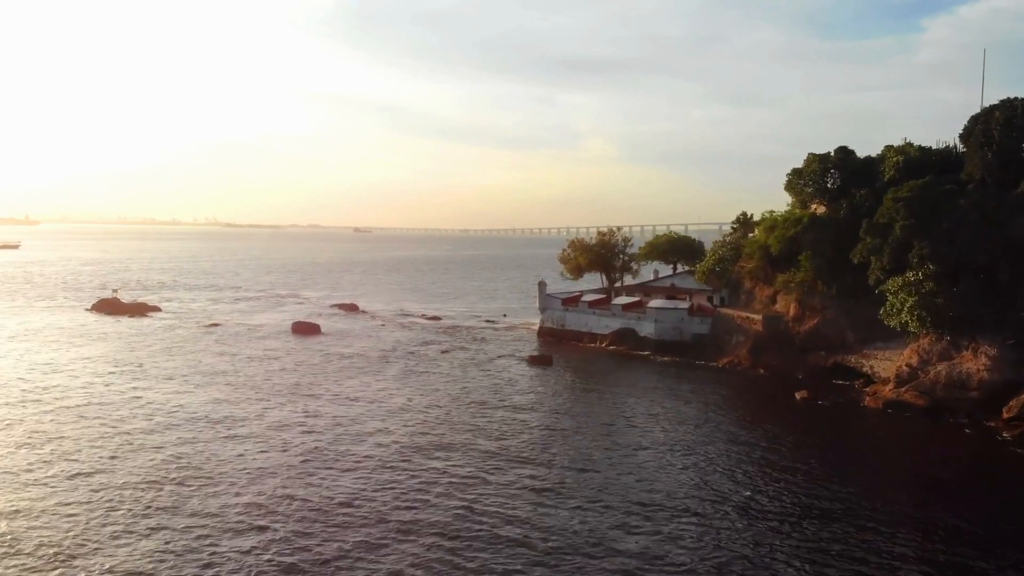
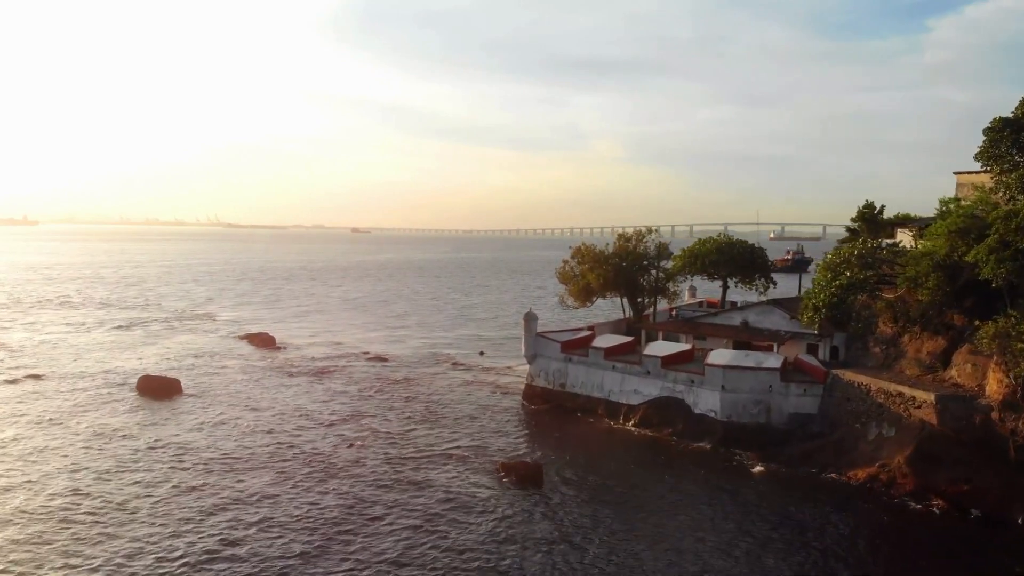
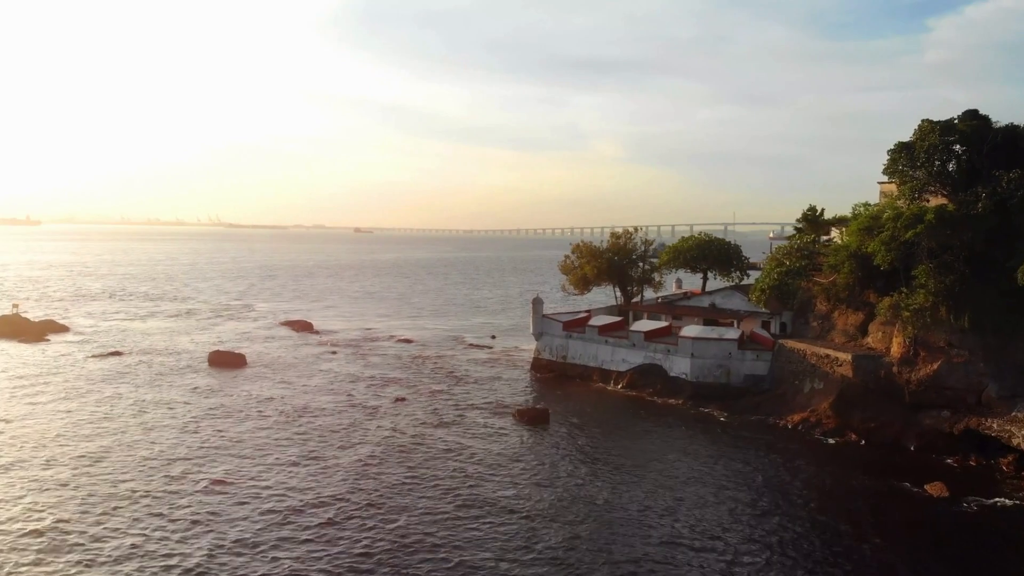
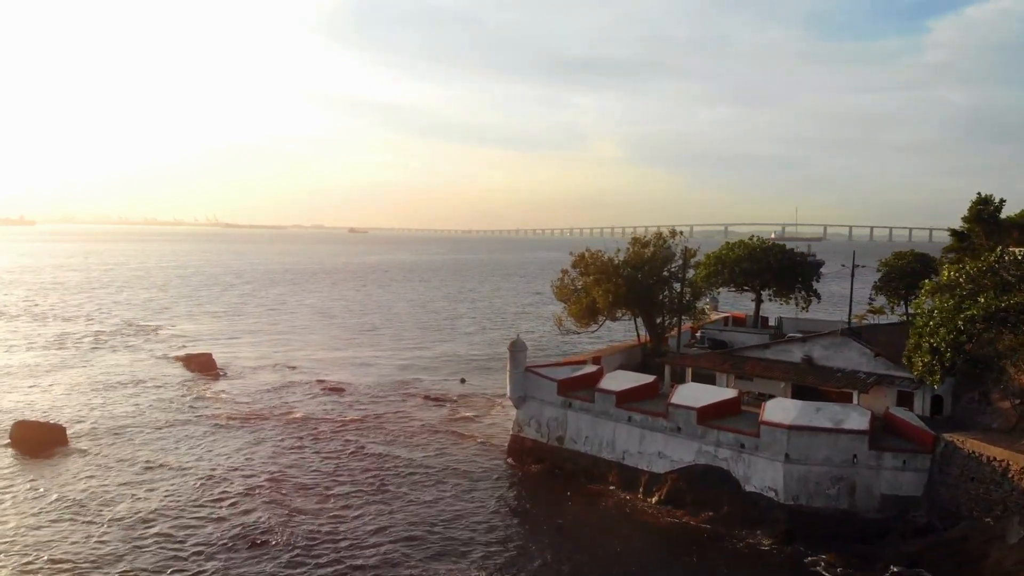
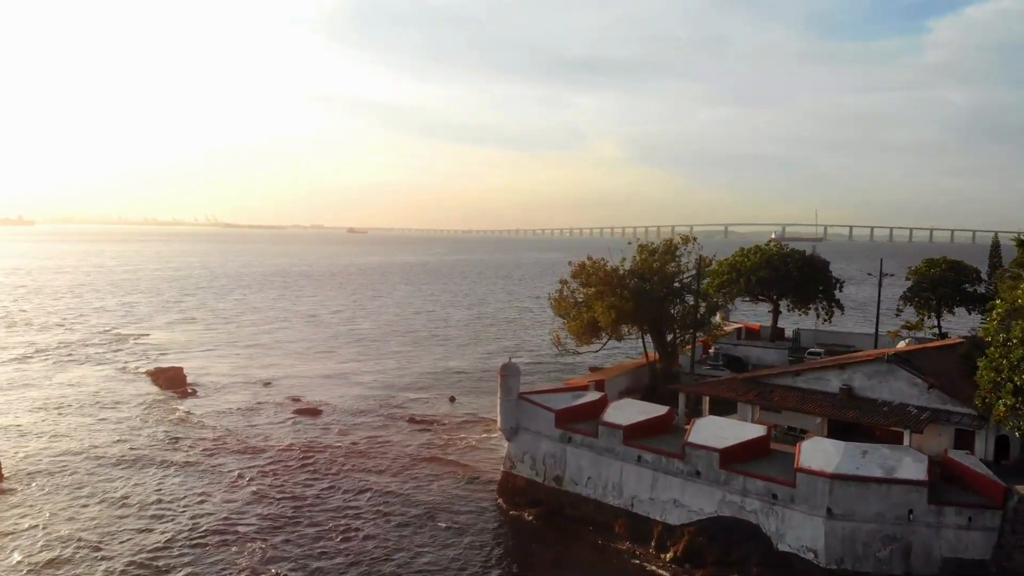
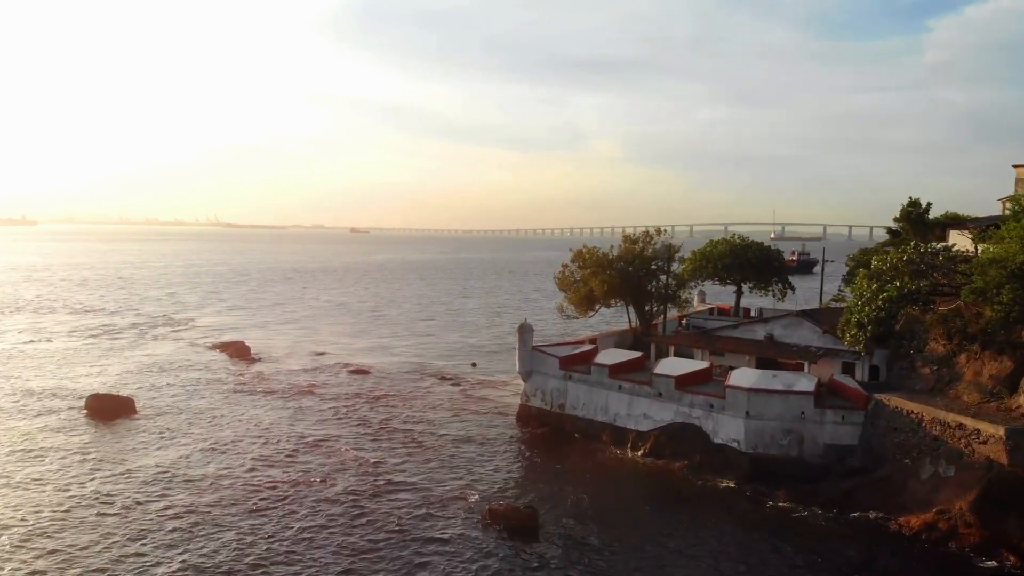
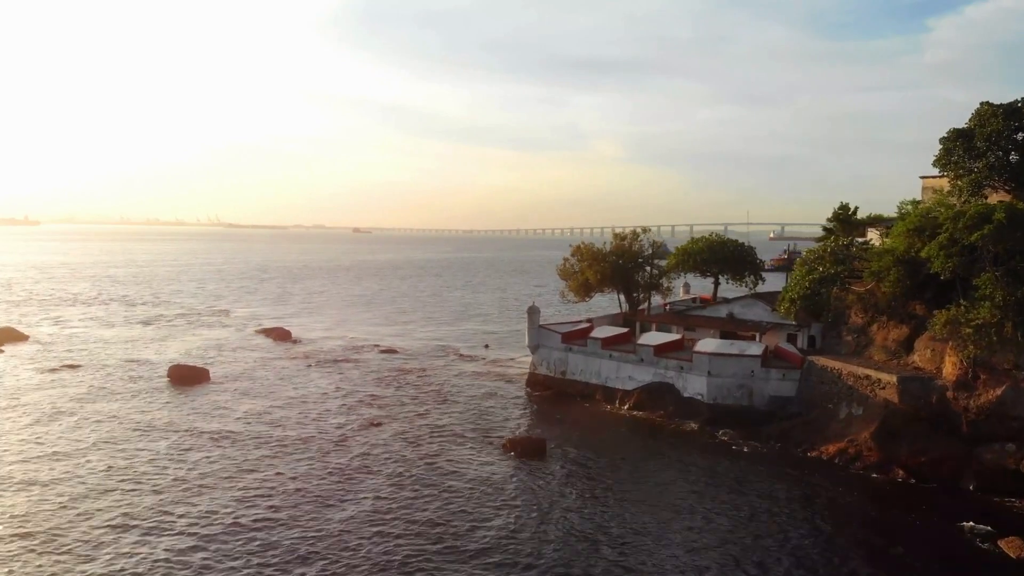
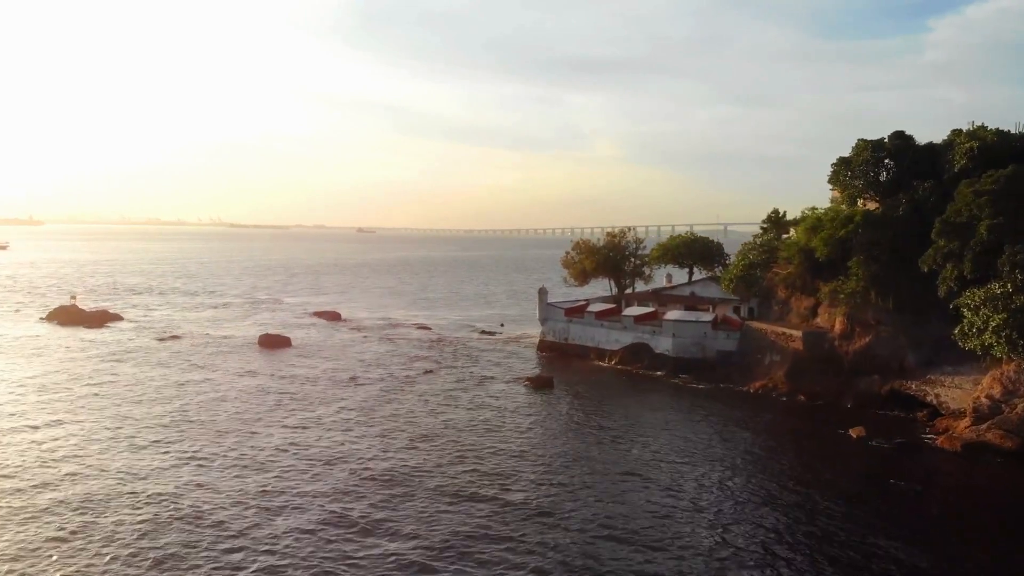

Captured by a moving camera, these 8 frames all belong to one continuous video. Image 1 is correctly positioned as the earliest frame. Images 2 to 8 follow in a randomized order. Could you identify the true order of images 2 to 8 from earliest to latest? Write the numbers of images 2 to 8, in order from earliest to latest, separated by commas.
8, 3, 7, 2, 6, 4, 5
